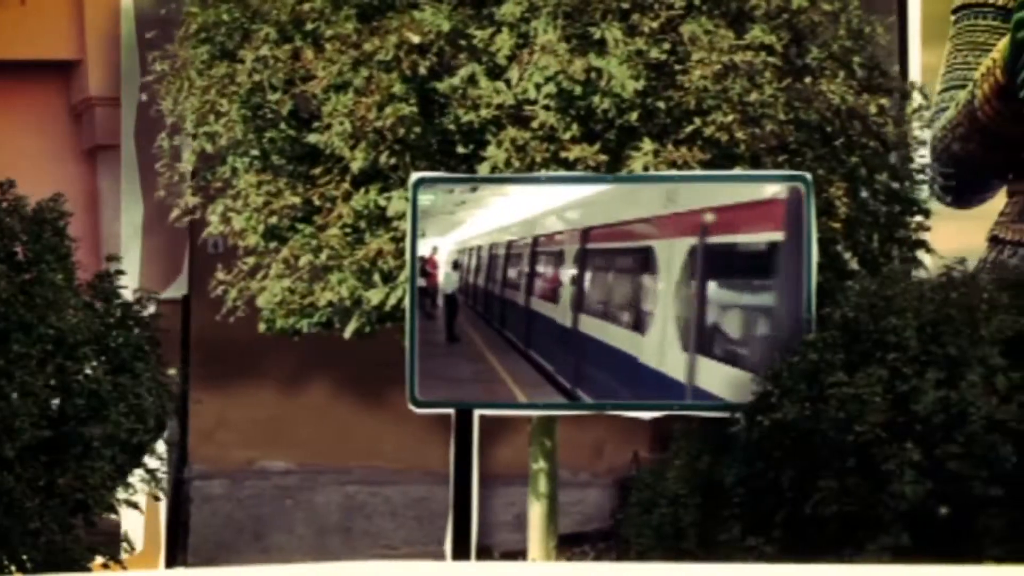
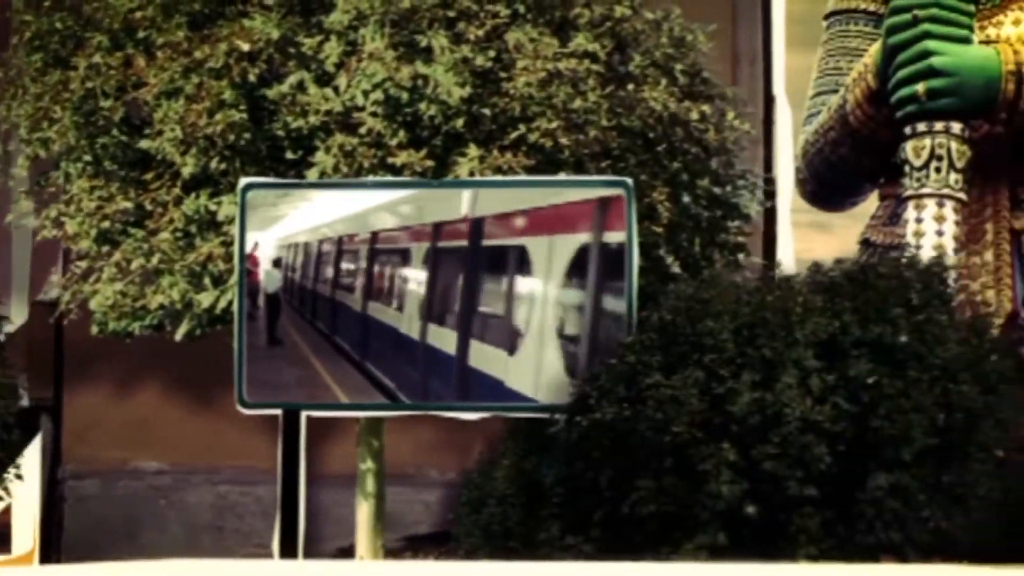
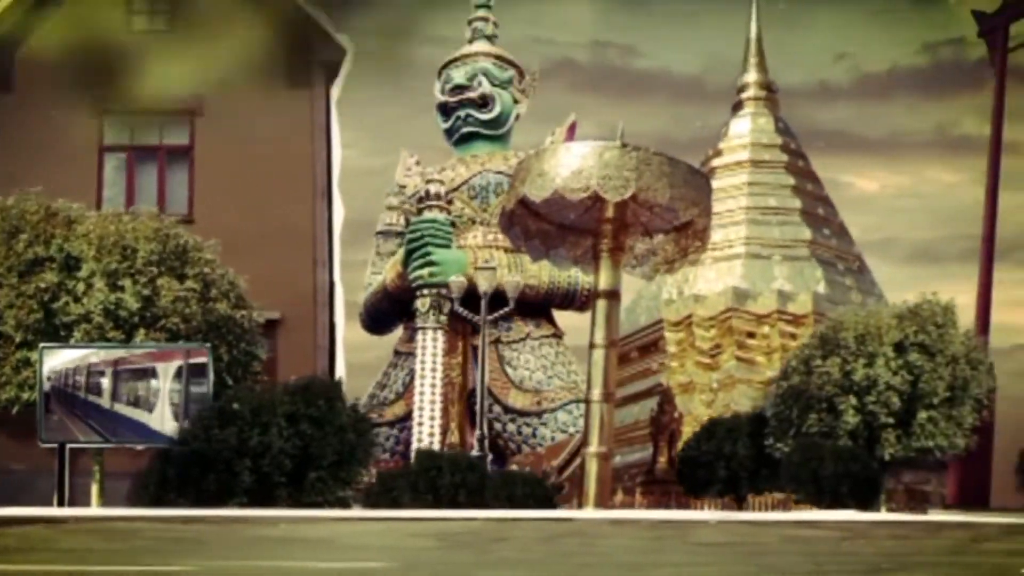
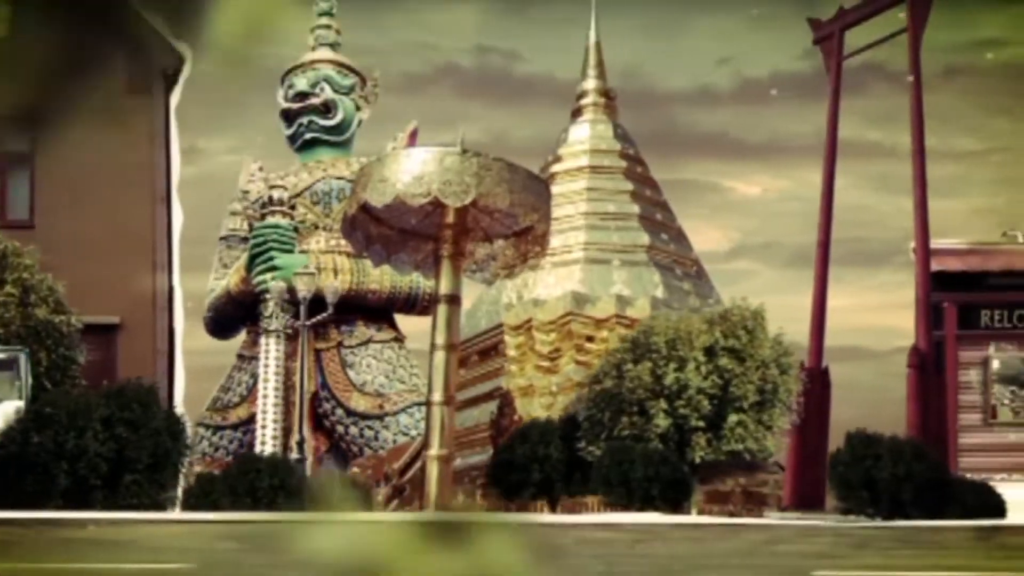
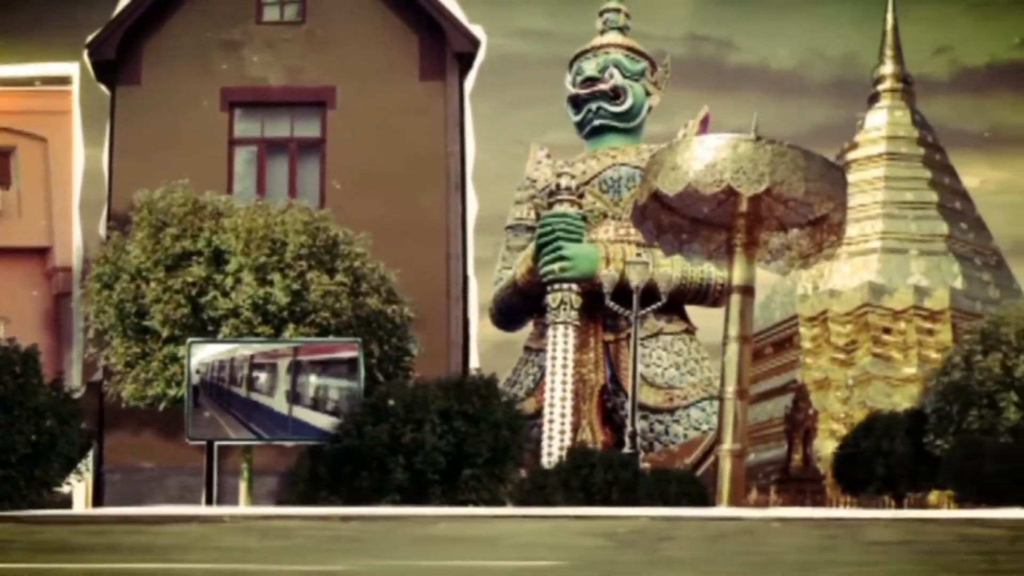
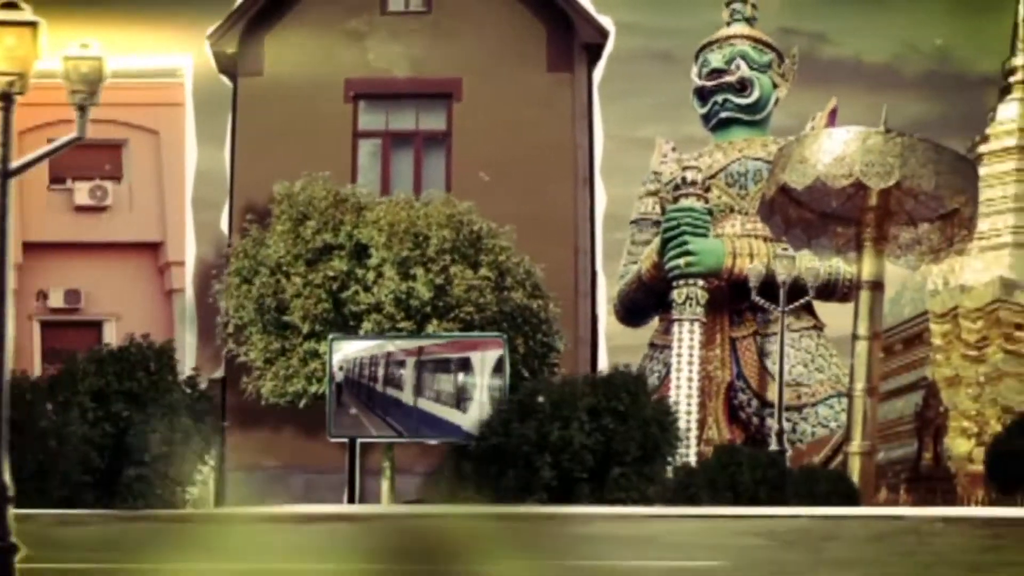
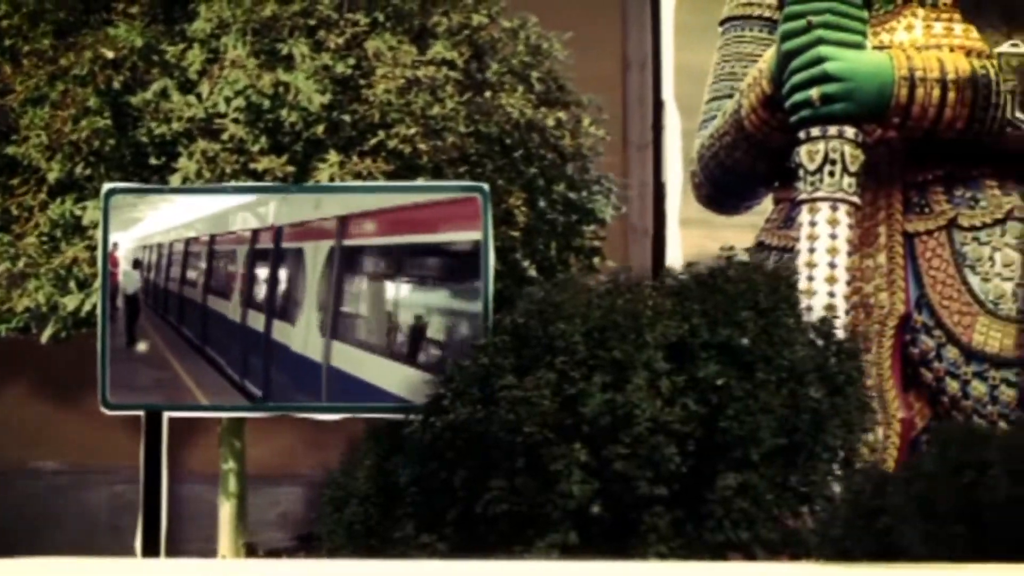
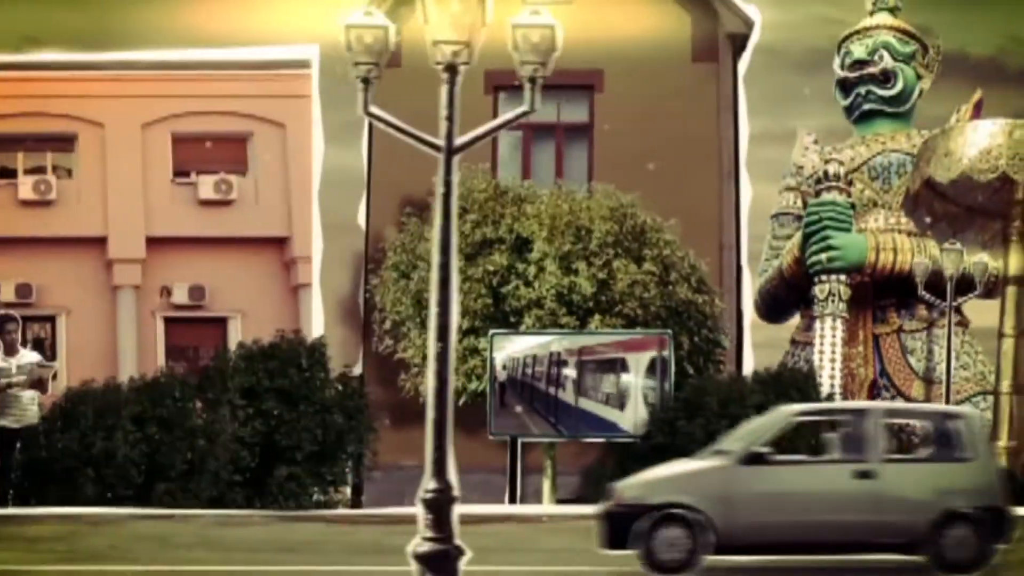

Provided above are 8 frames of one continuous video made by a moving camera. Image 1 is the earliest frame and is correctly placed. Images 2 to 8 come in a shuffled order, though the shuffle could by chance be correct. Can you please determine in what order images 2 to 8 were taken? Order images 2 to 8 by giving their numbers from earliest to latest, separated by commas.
2, 7, 8, 6, 5, 3, 4
